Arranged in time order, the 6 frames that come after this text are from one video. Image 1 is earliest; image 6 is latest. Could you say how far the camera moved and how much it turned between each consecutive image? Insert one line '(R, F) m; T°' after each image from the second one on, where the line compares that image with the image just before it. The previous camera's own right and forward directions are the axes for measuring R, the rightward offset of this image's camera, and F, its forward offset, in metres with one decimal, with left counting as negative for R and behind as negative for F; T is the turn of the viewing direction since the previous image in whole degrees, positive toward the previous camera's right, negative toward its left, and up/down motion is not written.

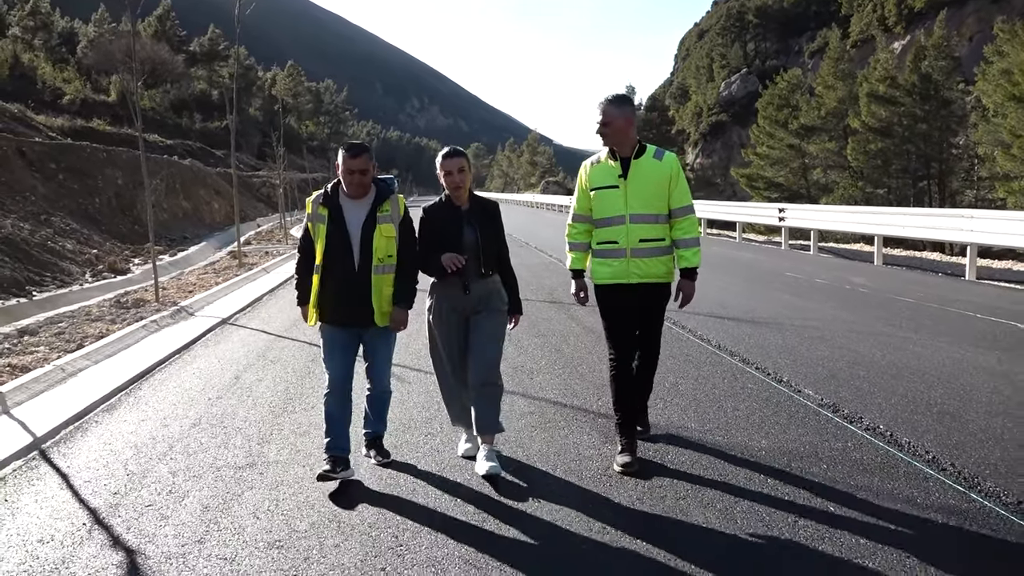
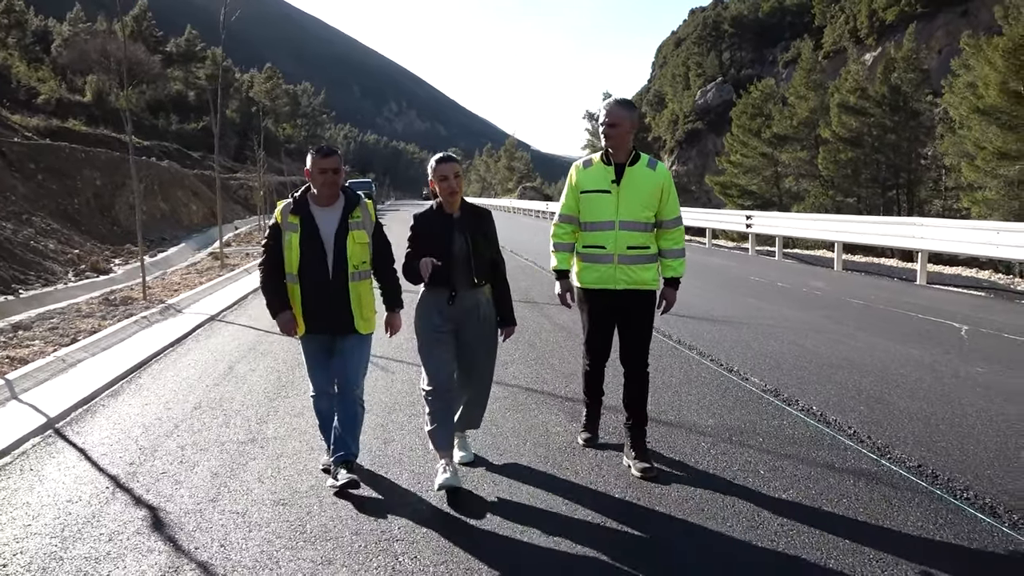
(0.0, -0.6) m; +2°
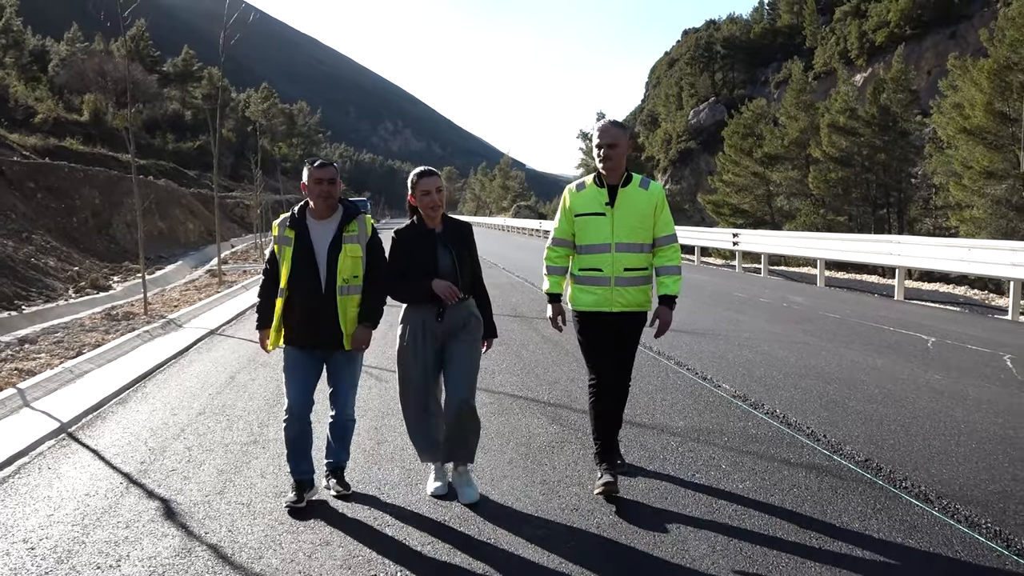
(+0.1, -0.4) m; 0°
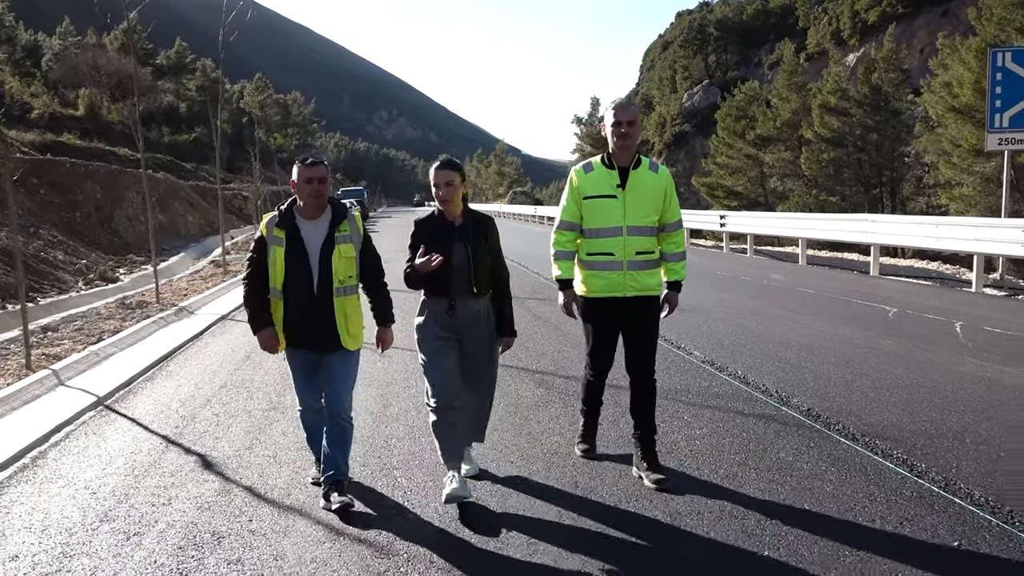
(+0.1, -0.7) m; 0°
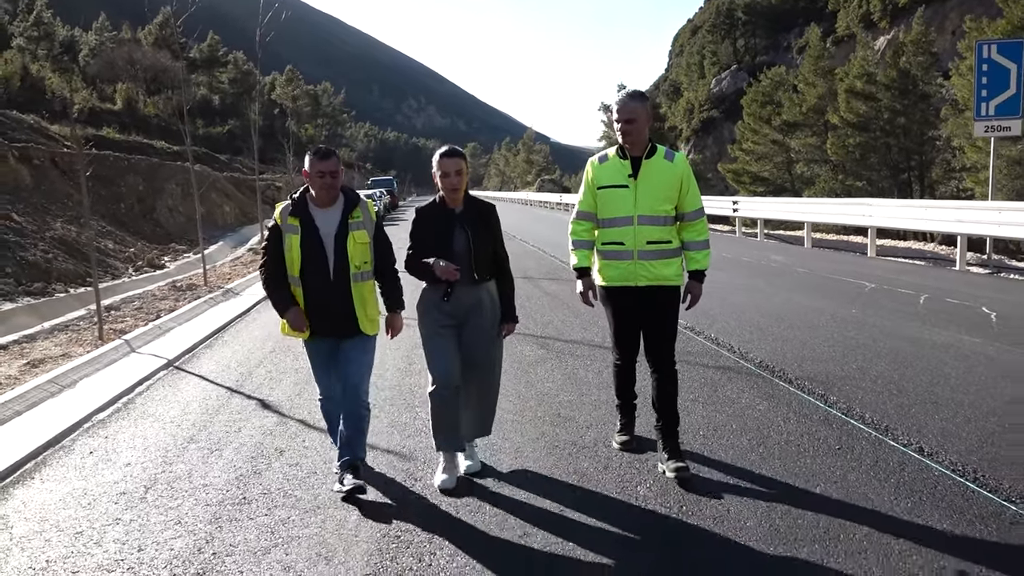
(+0.2, -1.2) m; -2°
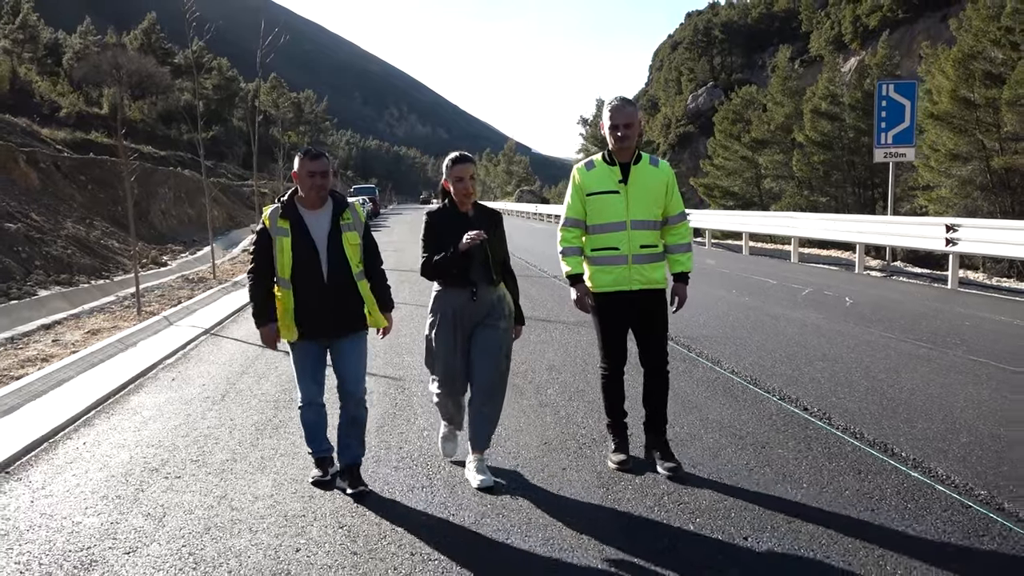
(+0.2, -2.4) m; +1°
